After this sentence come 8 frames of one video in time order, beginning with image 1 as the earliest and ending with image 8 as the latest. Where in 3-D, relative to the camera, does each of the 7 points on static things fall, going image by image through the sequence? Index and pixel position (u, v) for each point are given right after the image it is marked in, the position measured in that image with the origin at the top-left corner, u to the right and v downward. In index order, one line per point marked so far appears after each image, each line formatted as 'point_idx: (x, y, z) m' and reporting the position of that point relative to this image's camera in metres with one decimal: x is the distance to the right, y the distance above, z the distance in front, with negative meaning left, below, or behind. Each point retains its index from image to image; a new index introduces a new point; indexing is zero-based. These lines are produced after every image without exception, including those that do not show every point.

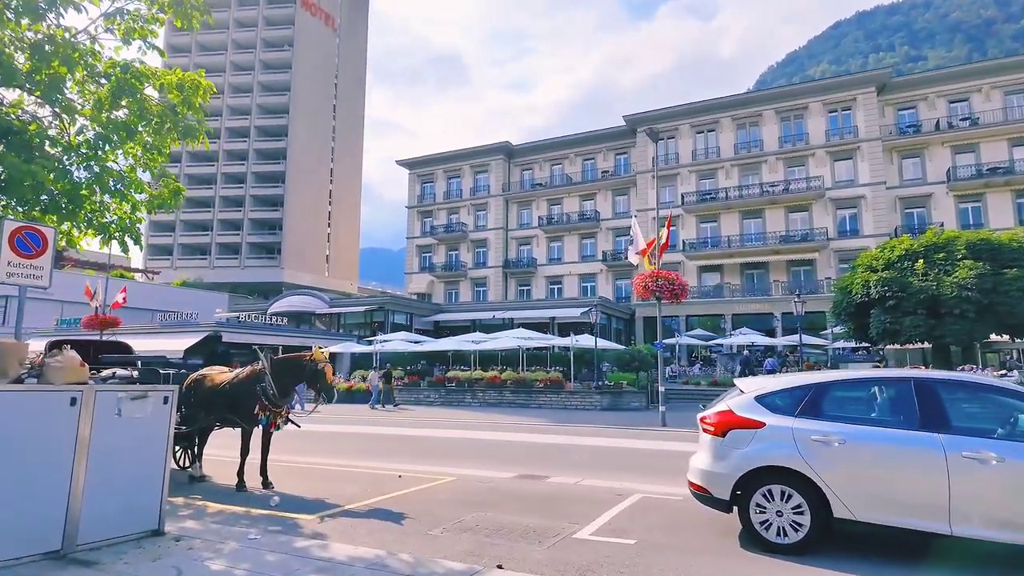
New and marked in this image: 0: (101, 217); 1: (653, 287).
0: (-7.1, +1.2, +10.6) m
1: (+4.0, 0.0, +17.2) m
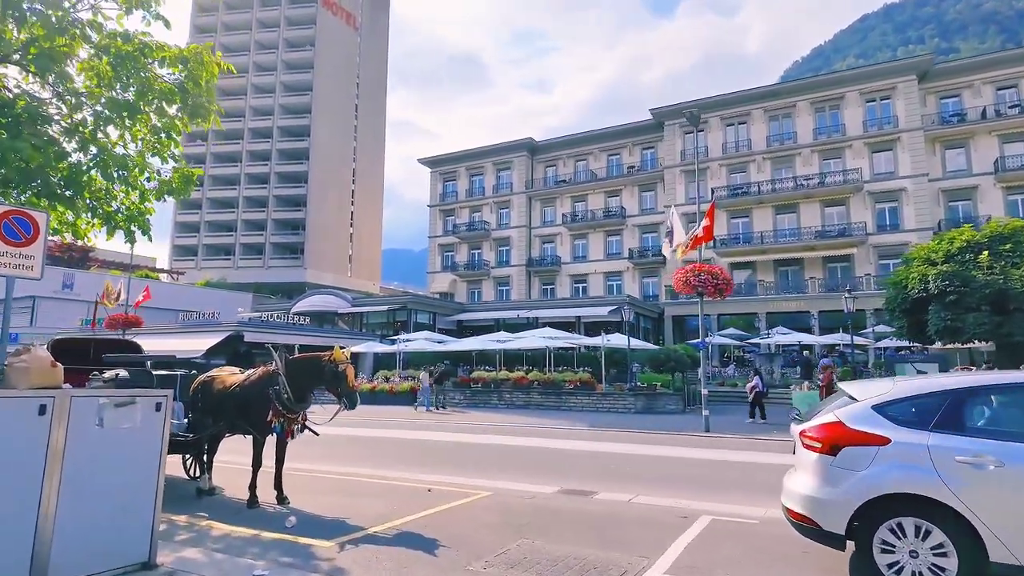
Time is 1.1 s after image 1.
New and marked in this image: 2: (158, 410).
0: (-6.5, +1.3, +9.8) m
1: (+4.8, +0.2, +16.0) m
2: (-3.0, -1.0, +5.3) m
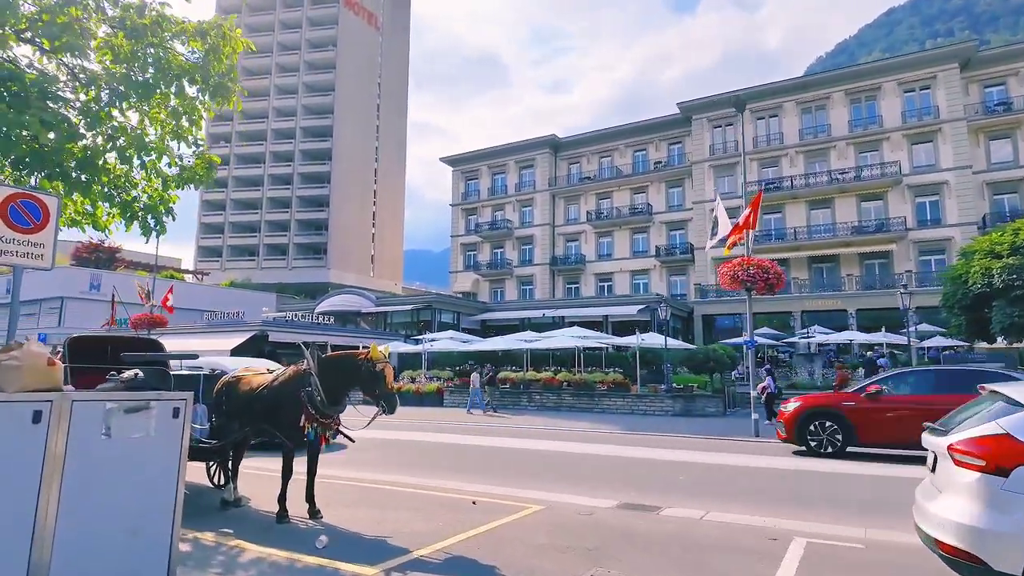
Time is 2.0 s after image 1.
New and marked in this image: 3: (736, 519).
0: (-5.8, +1.4, +9.2) m
1: (+5.7, +0.3, +15.1) m
2: (-2.4, -0.9, +4.5) m
3: (+2.5, -2.5, +6.7) m
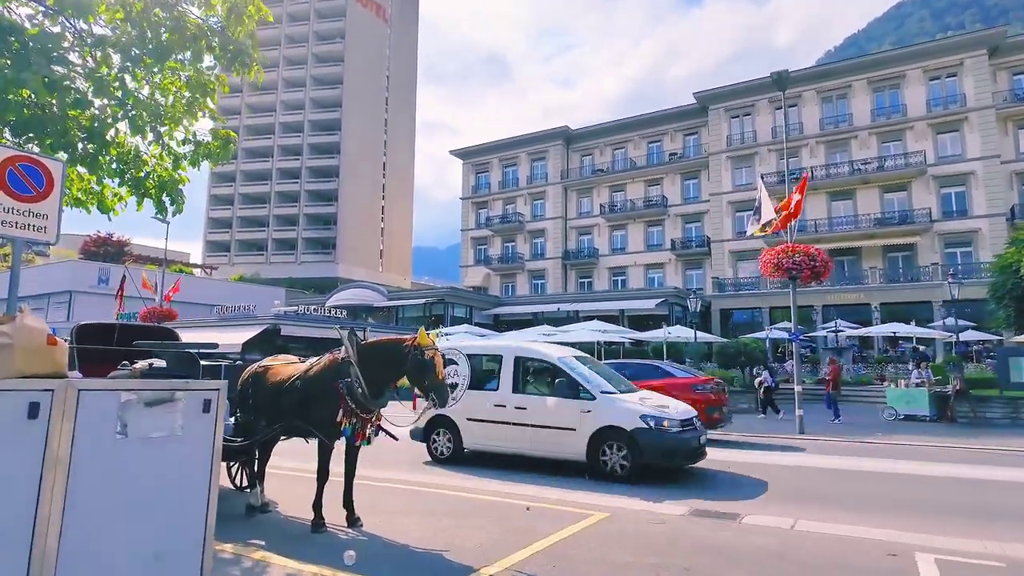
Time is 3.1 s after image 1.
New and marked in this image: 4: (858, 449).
0: (-5.1, +1.6, +8.4) m
1: (+6.4, +0.6, +14.2) m
2: (-1.8, -0.7, +3.7) m
3: (+3.1, -2.3, +5.9) m
4: (+7.5, -3.5, +13.2) m
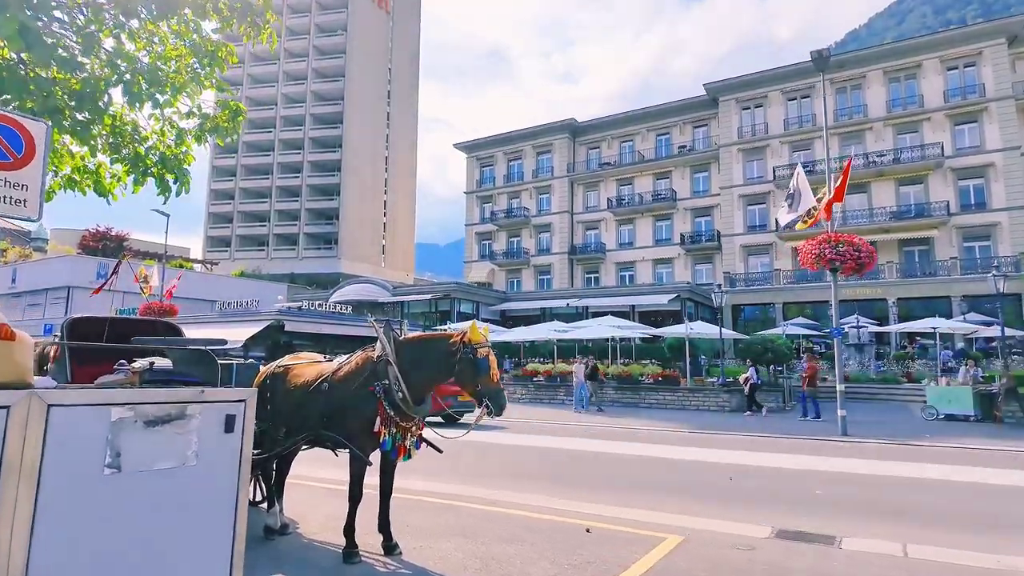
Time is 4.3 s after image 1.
0: (-4.6, +1.8, +7.5) m
1: (+7.0, +0.7, +13.3) m
2: (-1.3, -0.6, +2.9) m
3: (+3.6, -2.2, +5.0) m
4: (+8.1, -3.4, +12.4) m
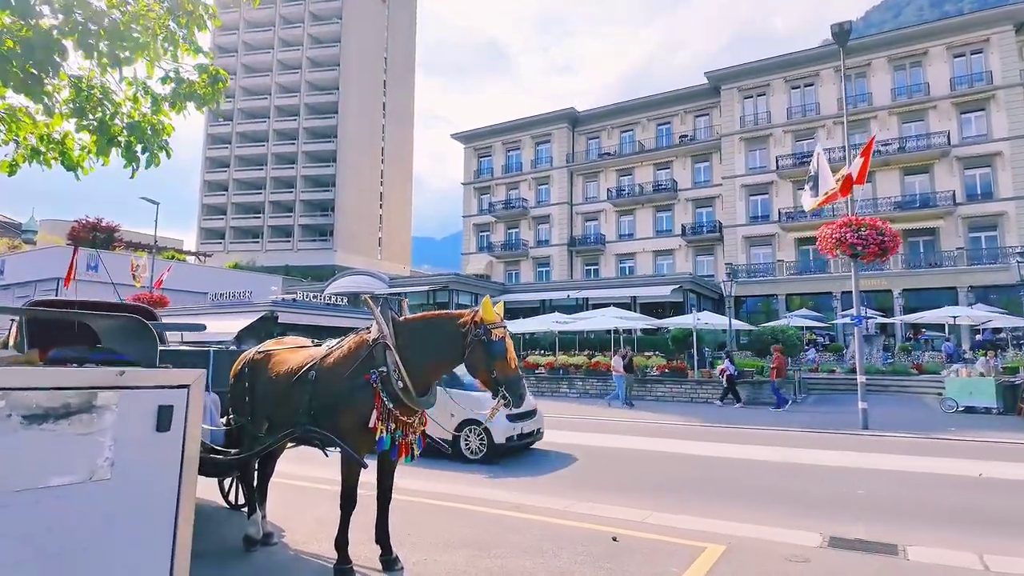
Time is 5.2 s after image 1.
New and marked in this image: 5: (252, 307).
0: (-4.5, +2.0, +6.7) m
1: (+7.0, +1.0, +12.6) m
2: (-1.1, -0.5, +2.1) m
3: (+3.8, -2.0, +4.3) m
4: (+8.2, -3.1, +11.7) m
5: (-8.4, -0.6, +19.5) m
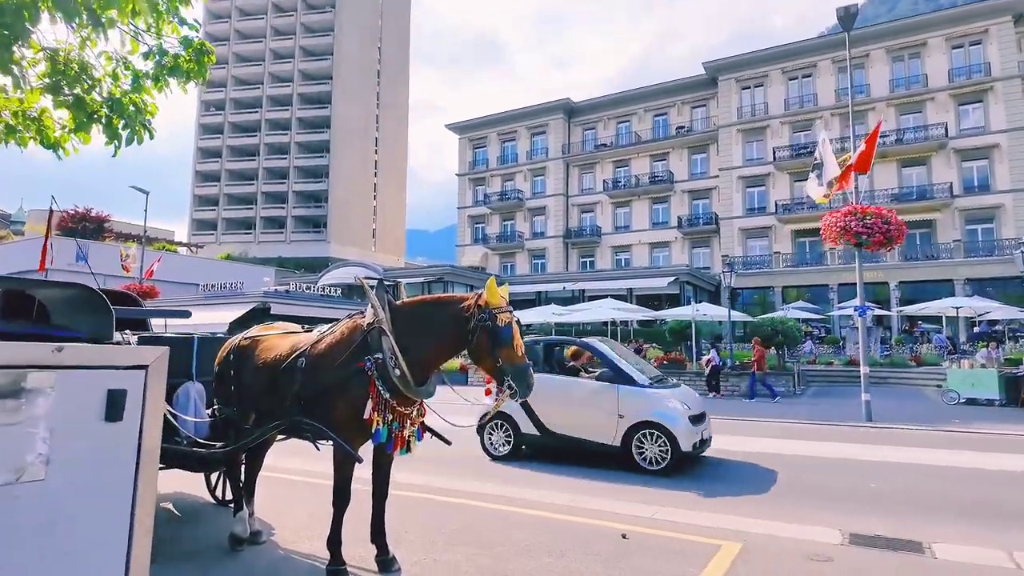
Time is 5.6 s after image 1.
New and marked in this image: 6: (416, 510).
0: (-4.5, +2.1, +6.4) m
1: (+7.0, +1.2, +12.4) m
2: (-1.1, -0.4, +1.8) m
3: (+3.8, -1.9, +4.1) m
4: (+8.1, -2.9, +11.6) m
5: (-8.5, -0.3, +19.2) m
6: (-0.8, -2.0, +5.5) m
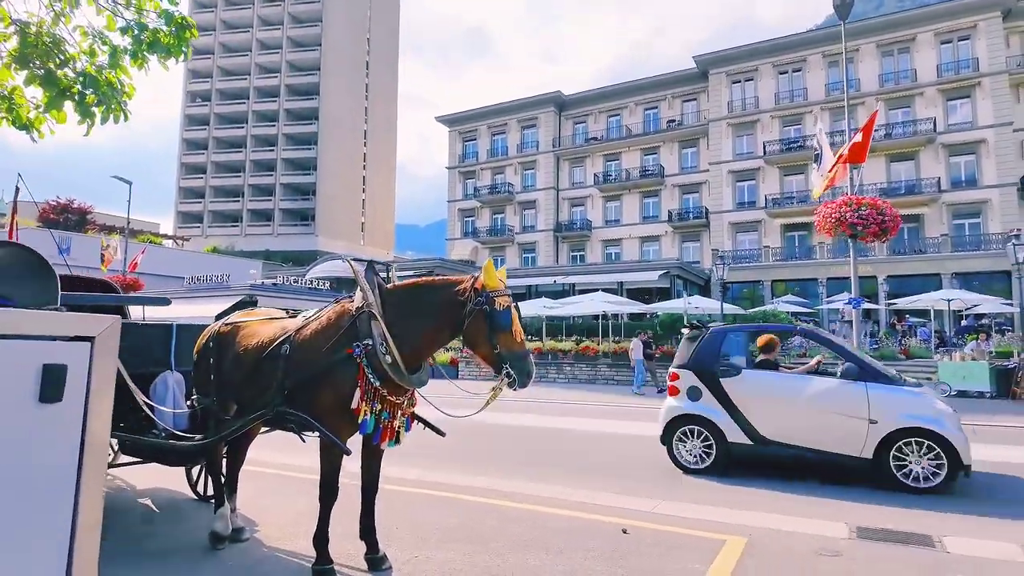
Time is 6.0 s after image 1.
0: (-4.5, +2.3, +6.1) m
1: (+6.8, +1.4, +12.3) m
2: (-1.1, -0.3, +1.6) m
3: (+3.8, -1.8, +4.0) m
4: (+8.0, -2.7, +11.5) m
5: (-8.7, 0.0, +18.8) m
6: (-0.9, -1.8, +5.2) m
